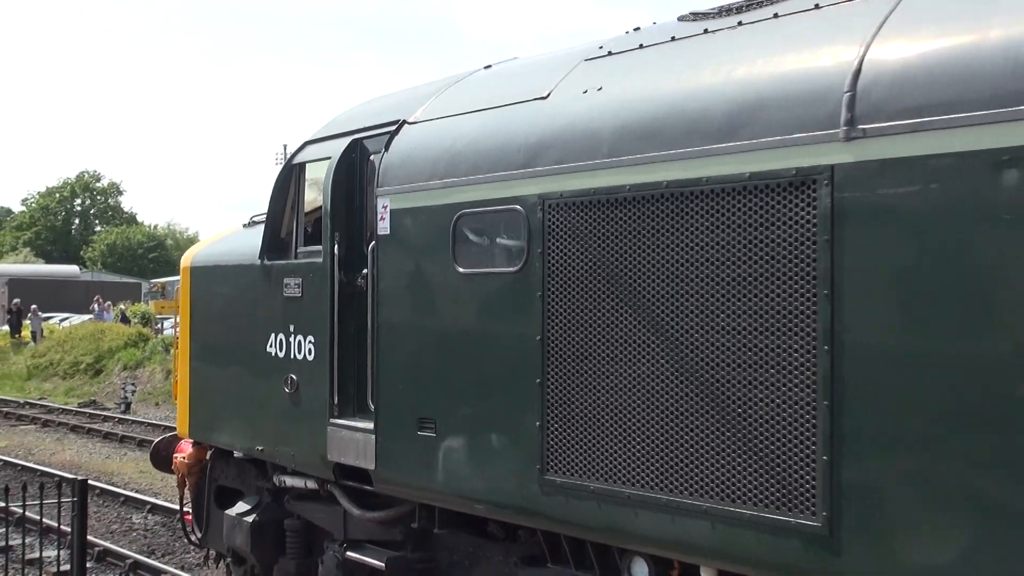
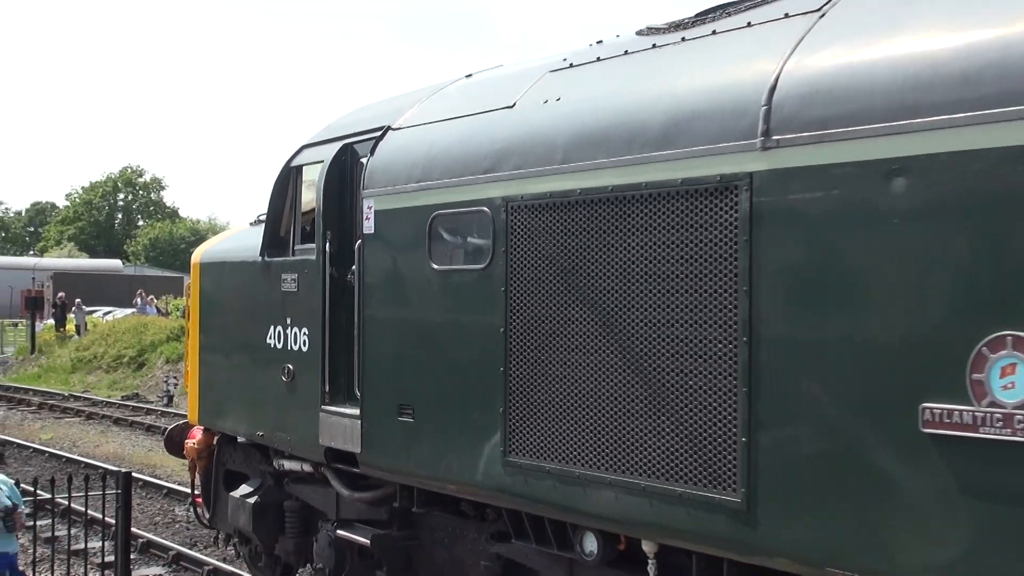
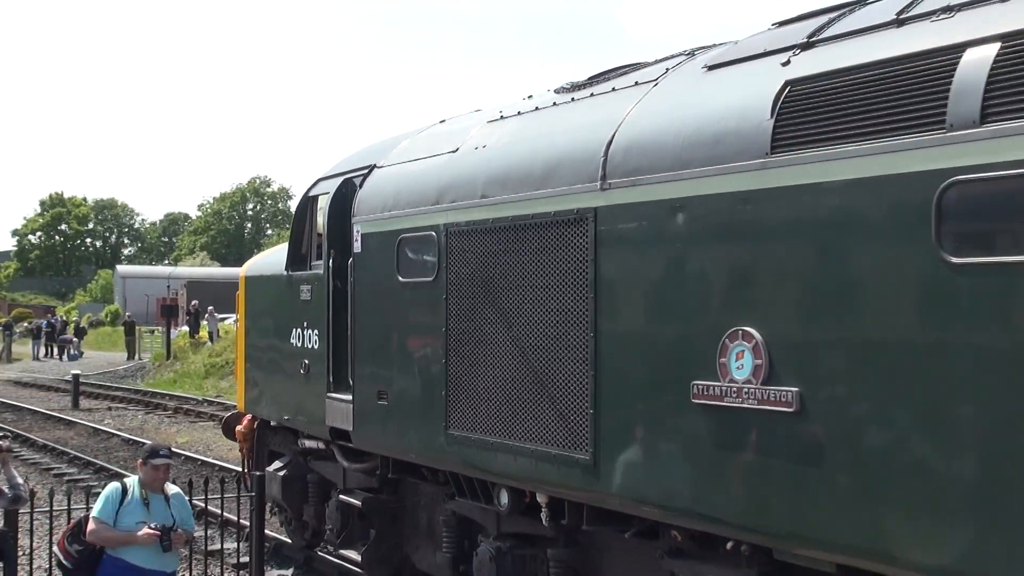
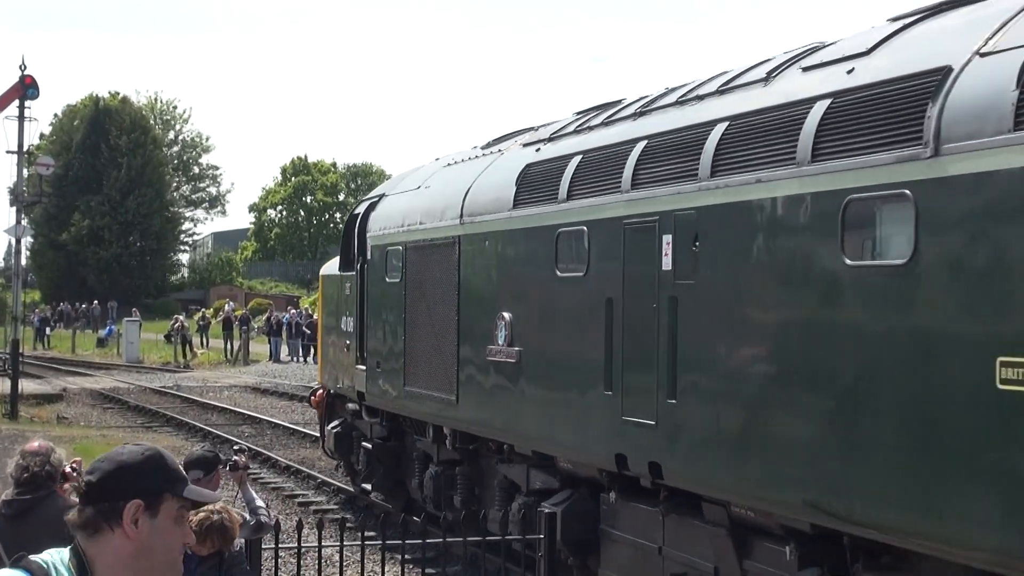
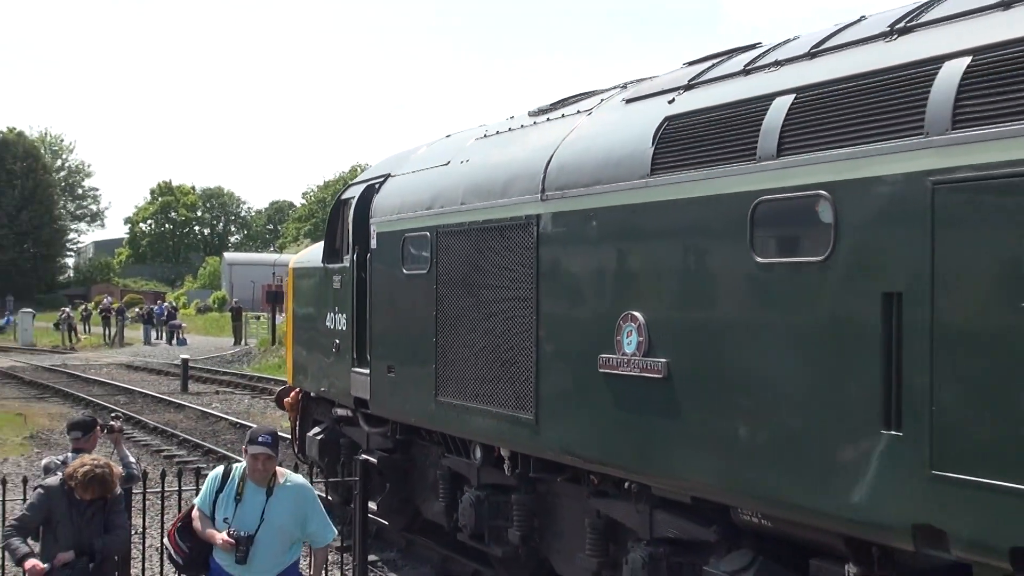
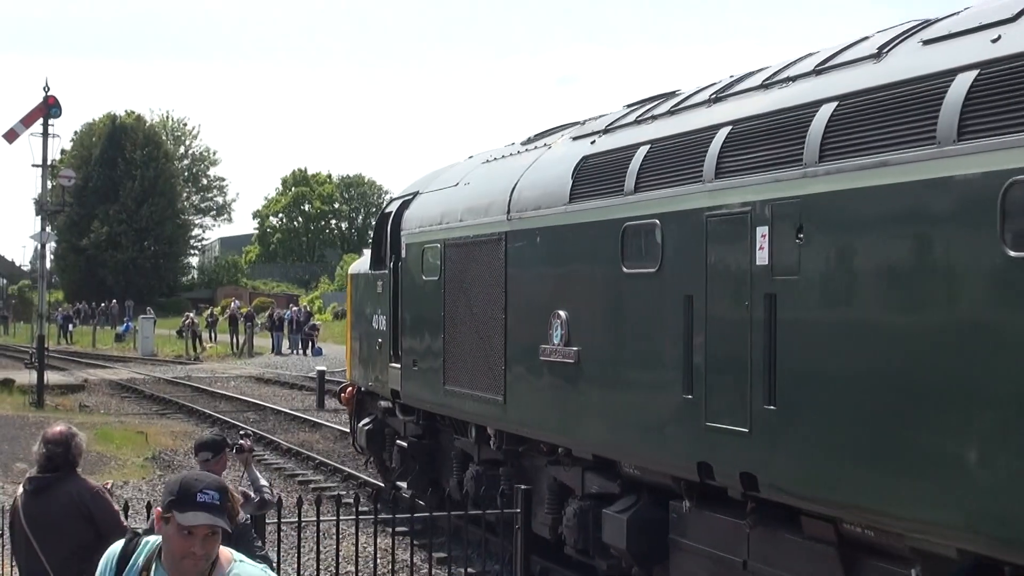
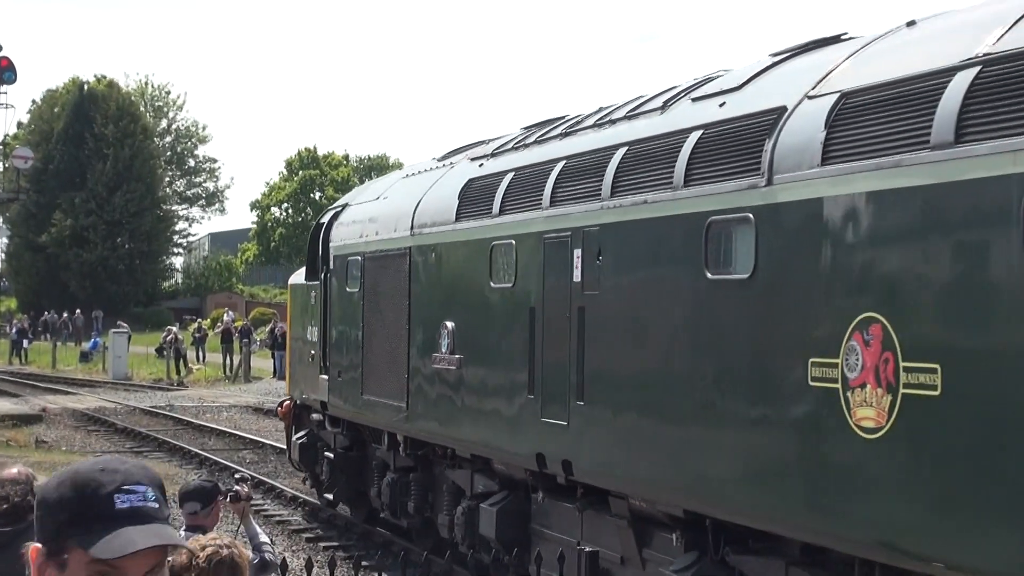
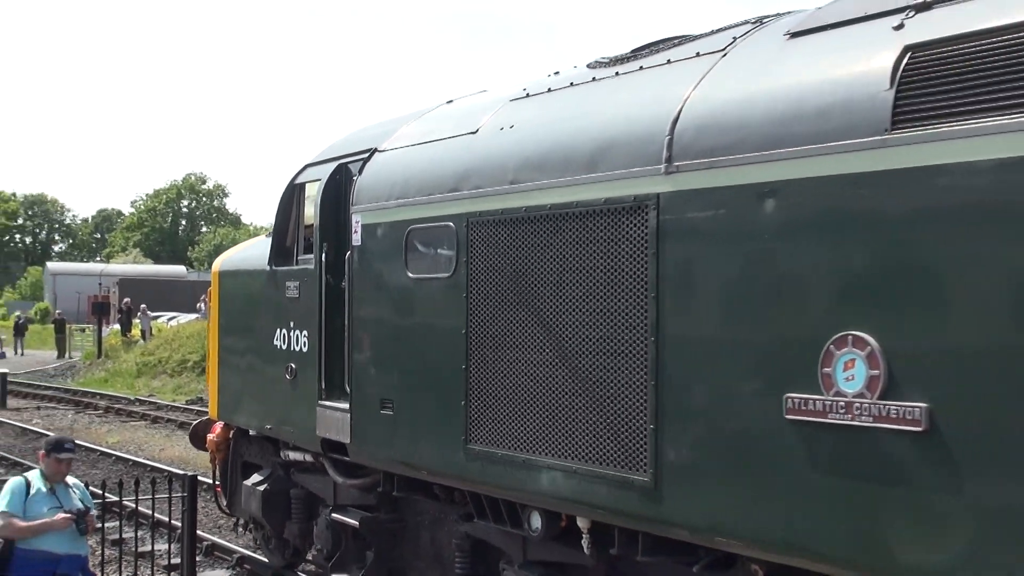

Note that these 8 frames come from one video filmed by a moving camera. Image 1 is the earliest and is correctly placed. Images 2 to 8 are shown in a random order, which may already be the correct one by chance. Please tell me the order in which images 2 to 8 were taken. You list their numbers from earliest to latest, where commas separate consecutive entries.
2, 8, 3, 5, 6, 4, 7
